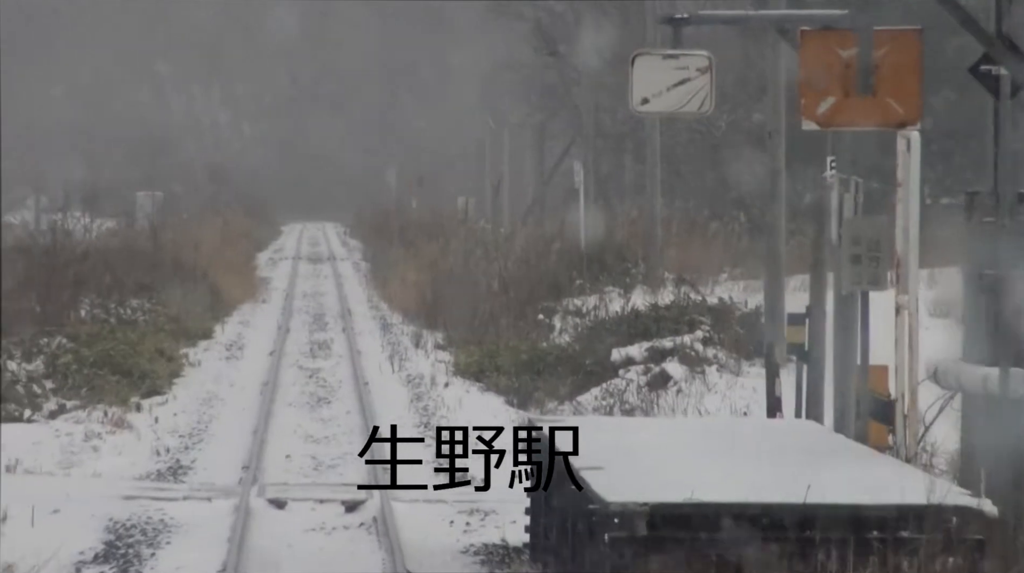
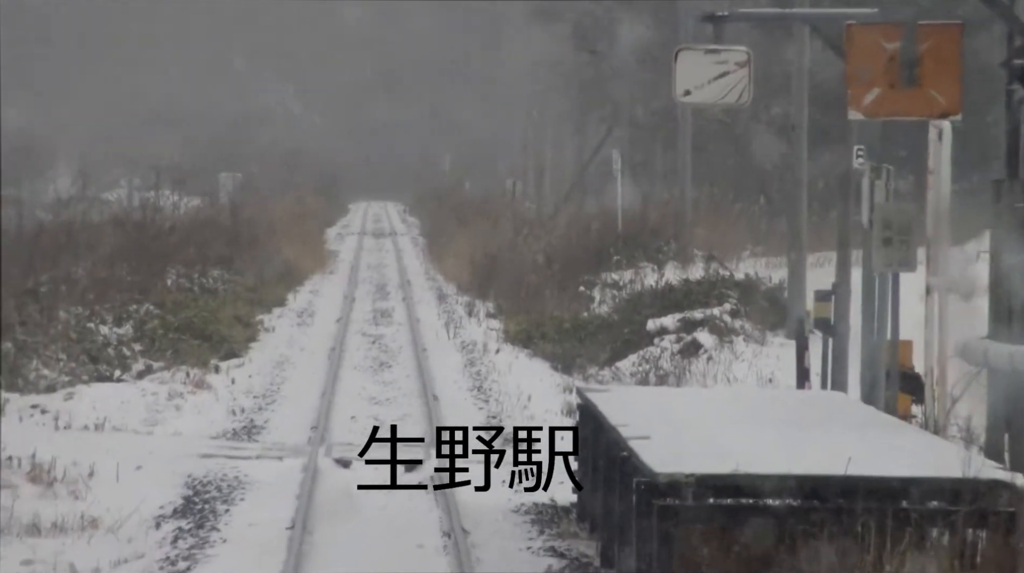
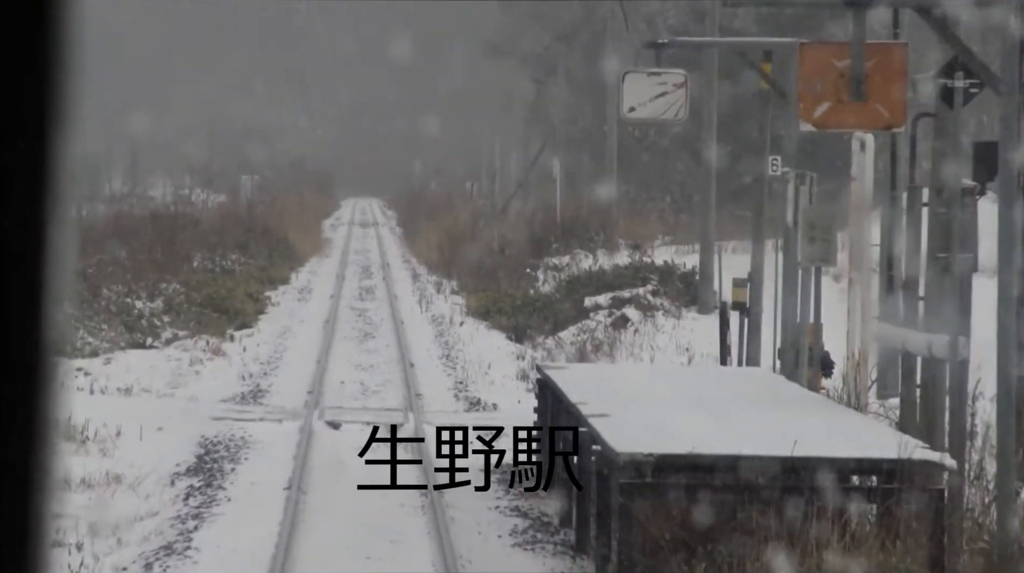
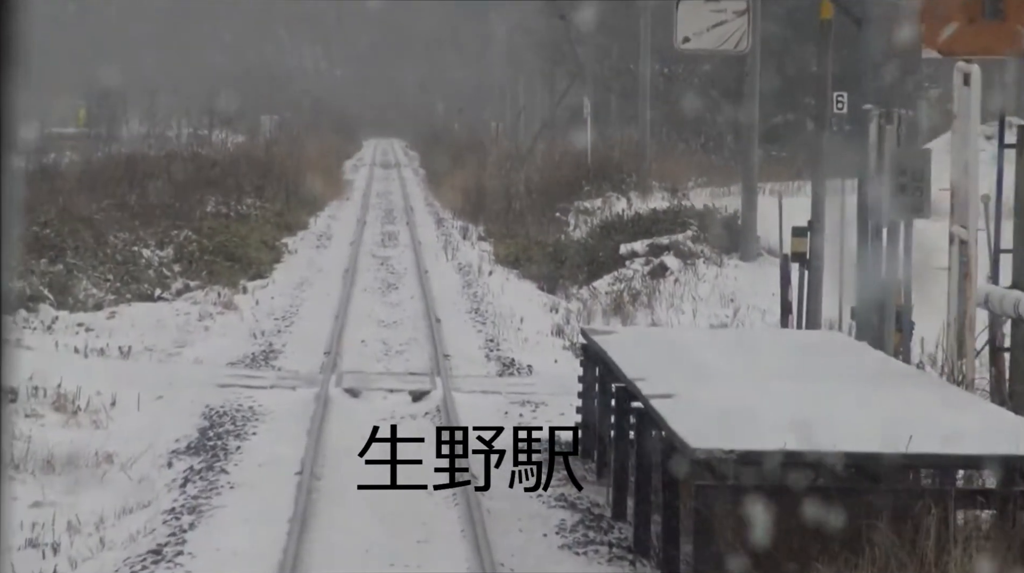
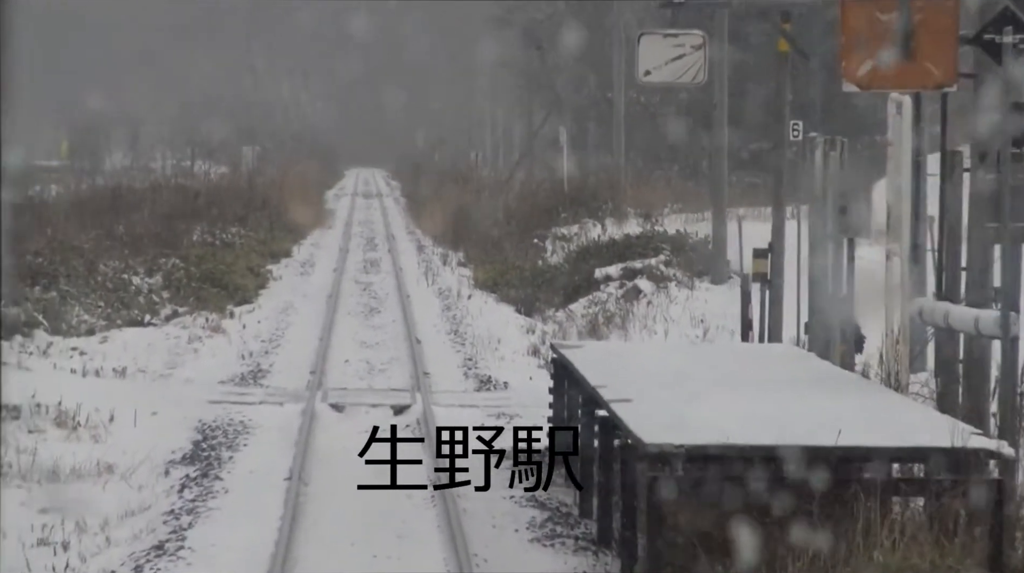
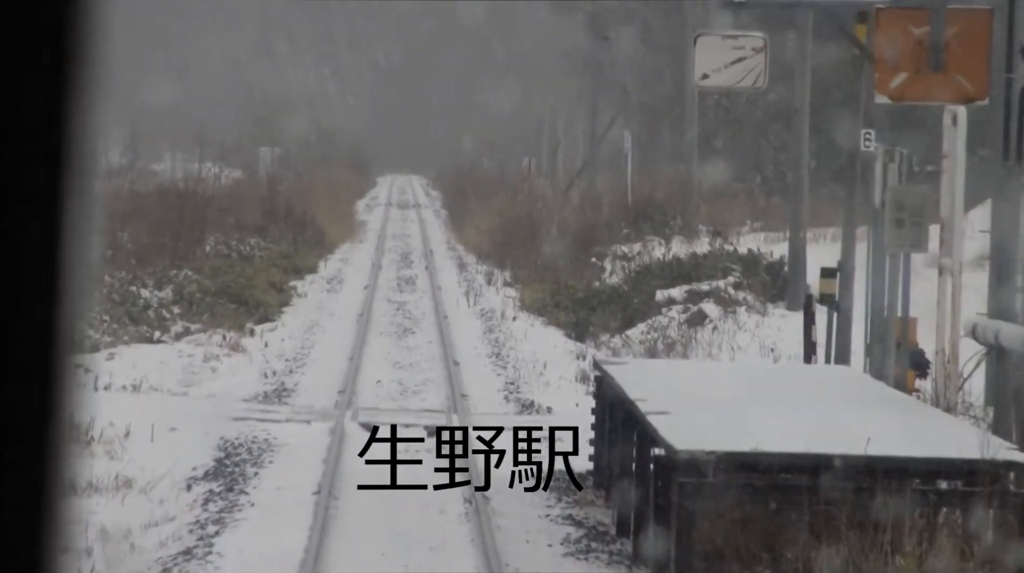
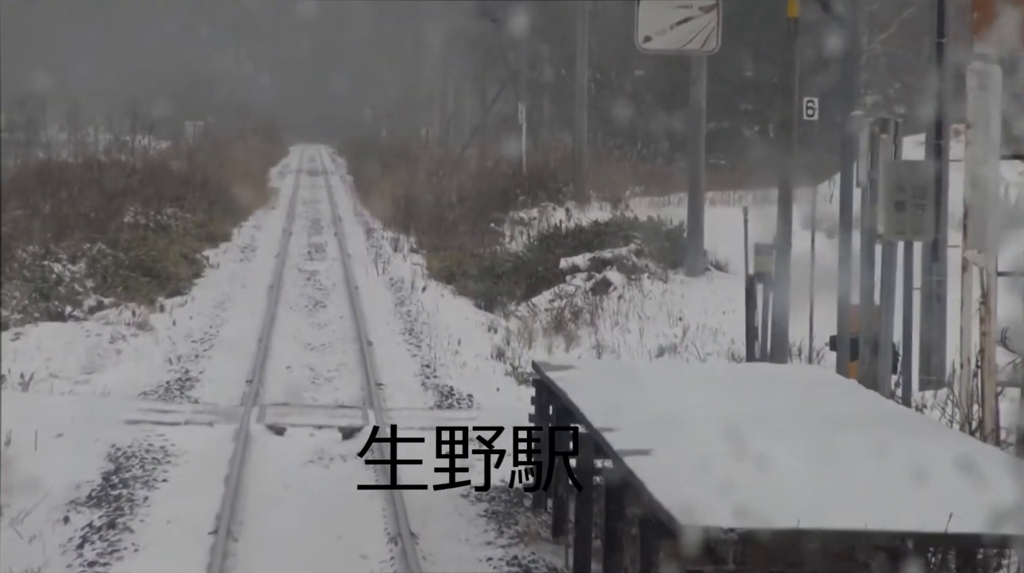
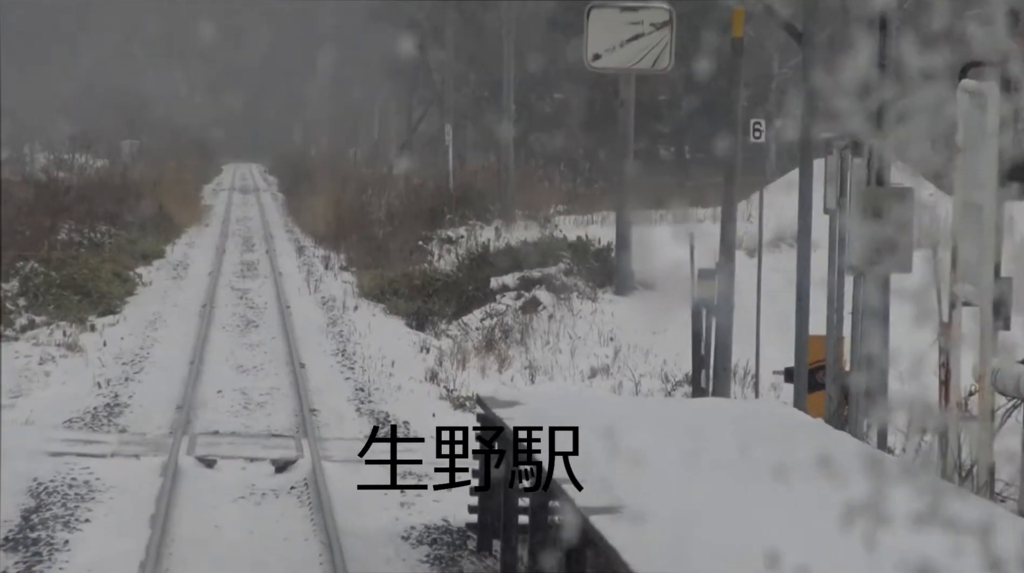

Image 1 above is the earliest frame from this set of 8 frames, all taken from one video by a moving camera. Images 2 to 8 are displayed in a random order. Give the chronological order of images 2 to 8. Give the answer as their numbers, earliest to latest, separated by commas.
2, 6, 3, 5, 4, 7, 8
